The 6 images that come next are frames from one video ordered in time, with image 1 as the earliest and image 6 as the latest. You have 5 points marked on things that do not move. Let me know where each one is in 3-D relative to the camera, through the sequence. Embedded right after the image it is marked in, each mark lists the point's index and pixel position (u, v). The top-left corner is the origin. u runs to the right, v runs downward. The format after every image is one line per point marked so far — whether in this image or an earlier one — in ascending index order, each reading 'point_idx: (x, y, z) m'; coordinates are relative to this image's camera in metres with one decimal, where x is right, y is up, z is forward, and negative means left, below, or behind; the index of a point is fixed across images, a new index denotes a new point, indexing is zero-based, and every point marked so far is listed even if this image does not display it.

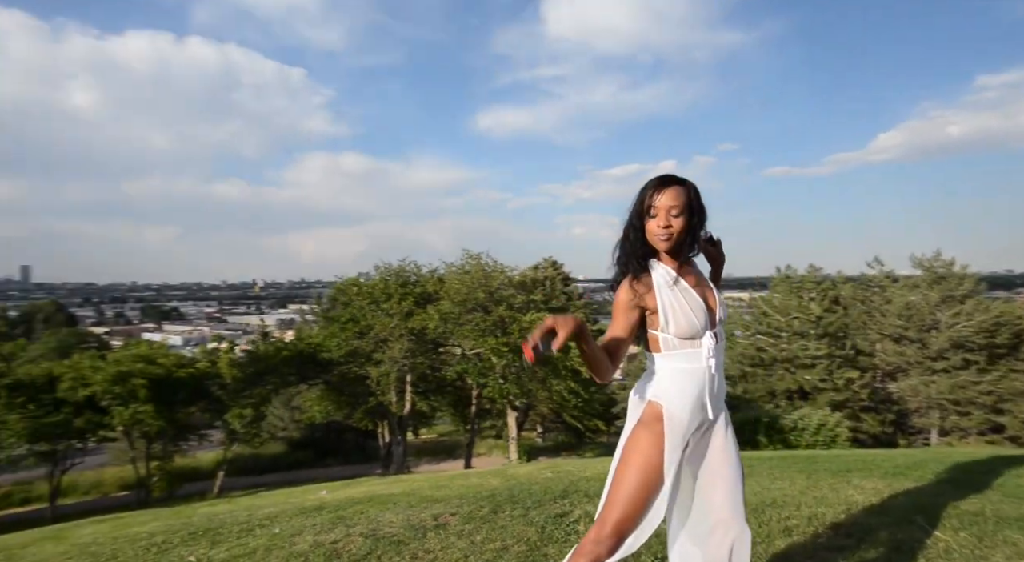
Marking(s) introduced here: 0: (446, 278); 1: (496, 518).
0: (-2.4, +0.1, +18.8) m
1: (-0.1, -1.8, +4.3) m
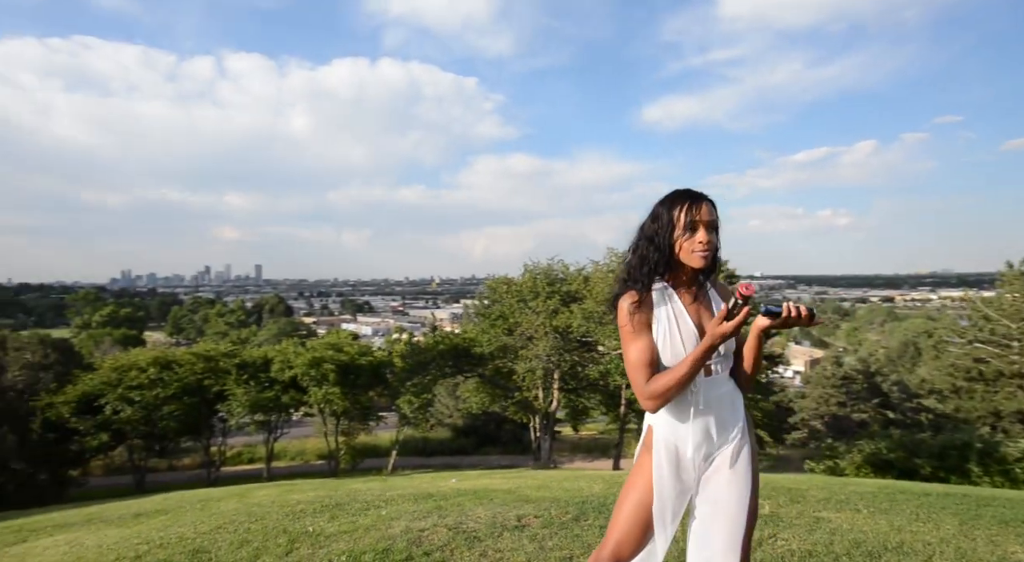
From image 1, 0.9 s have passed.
0: (+2.5, +0.1, +18.8) m
1: (+0.5, -1.8, +4.3) m
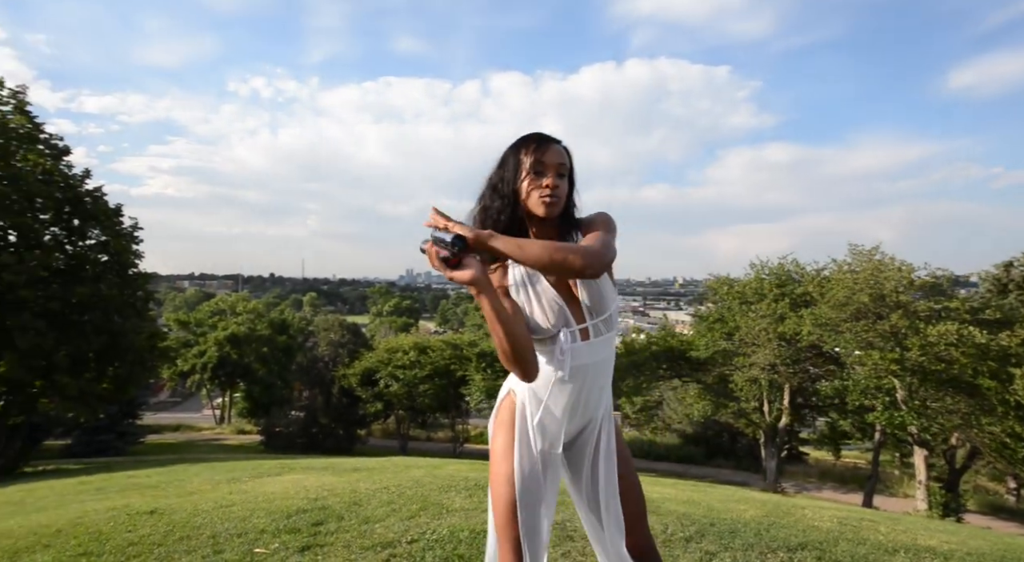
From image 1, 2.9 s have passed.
0: (+9.0, 0.0, +16.2) m
1: (+1.1, -1.8, +3.9) m
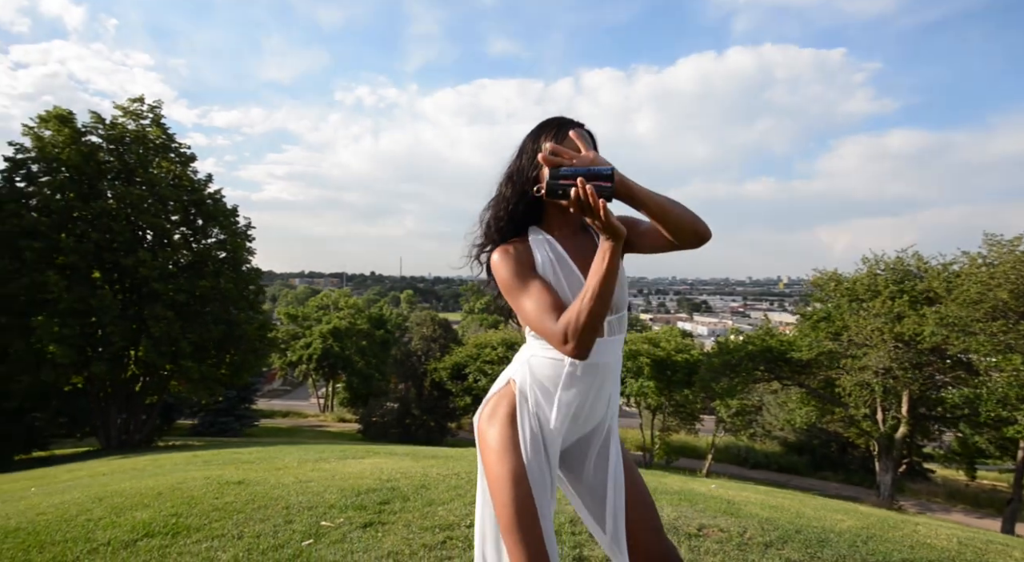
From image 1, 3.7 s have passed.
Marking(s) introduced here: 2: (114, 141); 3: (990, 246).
0: (+11.2, +0.2, +14.4) m
1: (+1.5, -1.7, +3.5) m
2: (-11.7, +4.1, +16.8) m
3: (+10.9, +0.8, +13.0) m
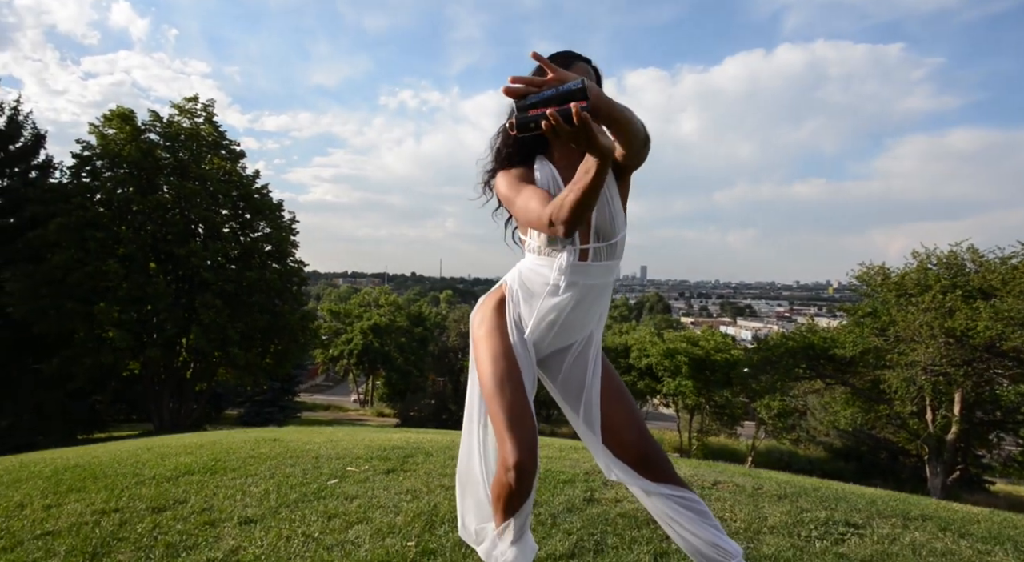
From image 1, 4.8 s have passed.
0: (+12.1, +0.3, +13.7) m
1: (+1.6, -1.3, +3.5) m
2: (-10.6, +4.4, +17.8) m
3: (+11.6, +0.9, +12.3) m
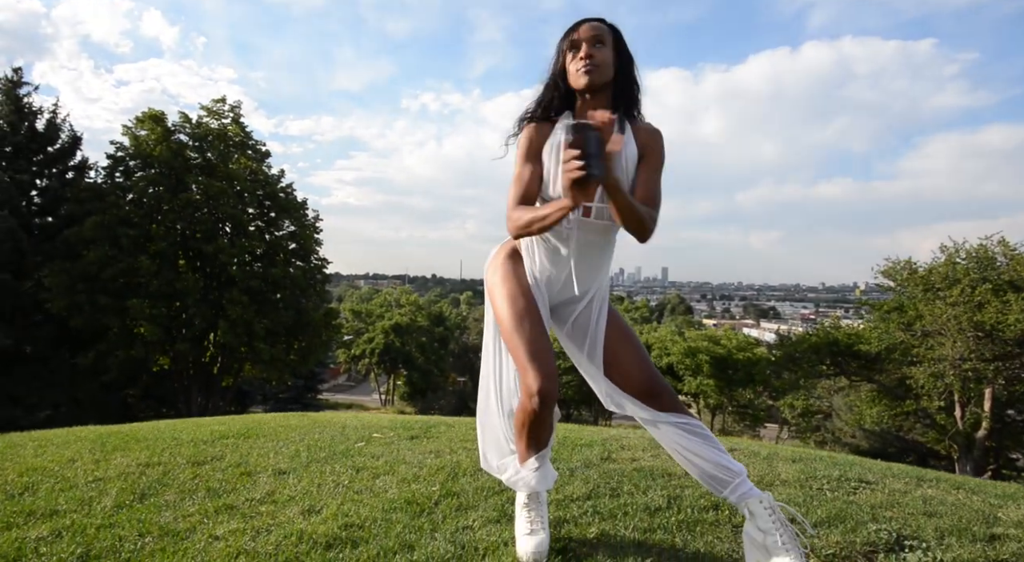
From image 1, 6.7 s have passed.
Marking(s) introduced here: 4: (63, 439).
0: (+12.5, +0.4, +13.5) m
1: (+1.7, -1.1, +3.6) m
2: (-9.9, +4.6, +18.3) m
3: (+12.0, +1.1, +12.1) m
4: (-3.6, -1.3, +4.6) m
